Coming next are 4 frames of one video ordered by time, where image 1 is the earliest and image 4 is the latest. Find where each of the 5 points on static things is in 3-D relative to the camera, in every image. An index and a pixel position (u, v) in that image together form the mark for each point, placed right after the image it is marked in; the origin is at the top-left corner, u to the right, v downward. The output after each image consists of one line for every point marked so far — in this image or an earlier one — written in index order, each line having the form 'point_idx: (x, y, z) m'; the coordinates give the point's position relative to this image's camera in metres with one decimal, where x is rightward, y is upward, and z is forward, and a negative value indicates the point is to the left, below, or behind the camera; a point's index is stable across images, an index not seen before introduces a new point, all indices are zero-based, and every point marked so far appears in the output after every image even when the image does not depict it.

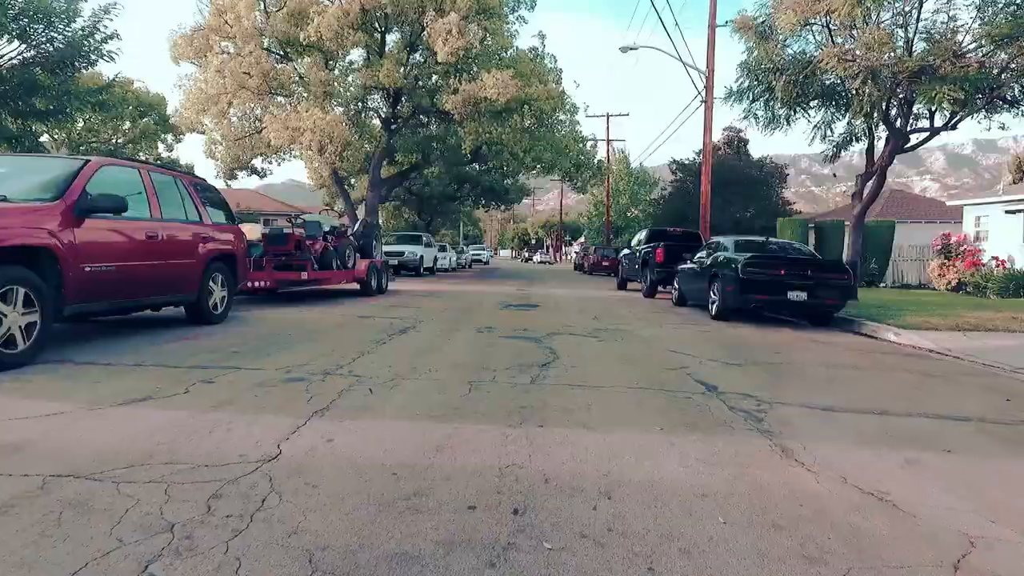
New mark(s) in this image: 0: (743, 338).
0: (+4.6, -1.0, +12.5) m
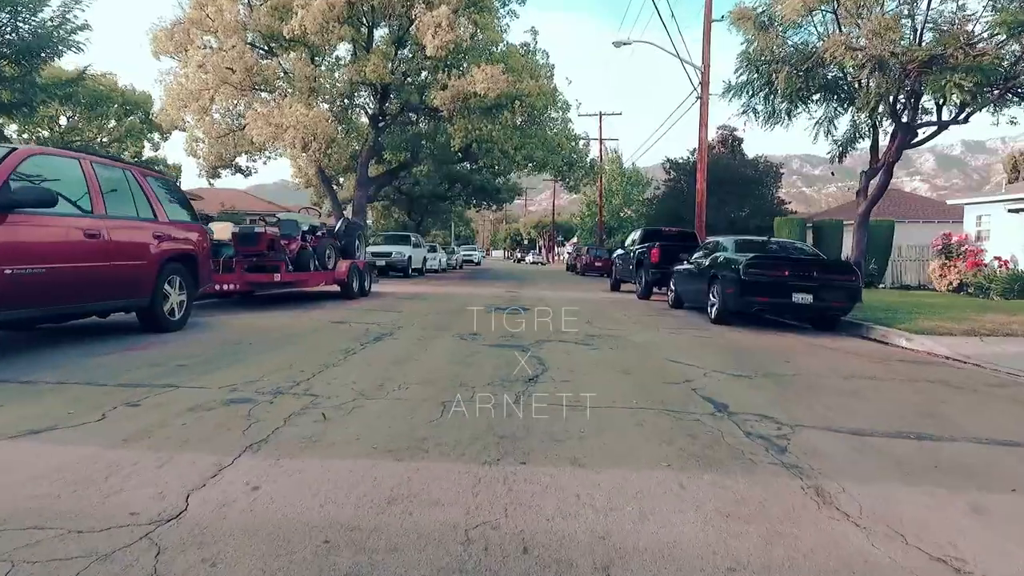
0: (+4.3, -1.0, +11.7) m
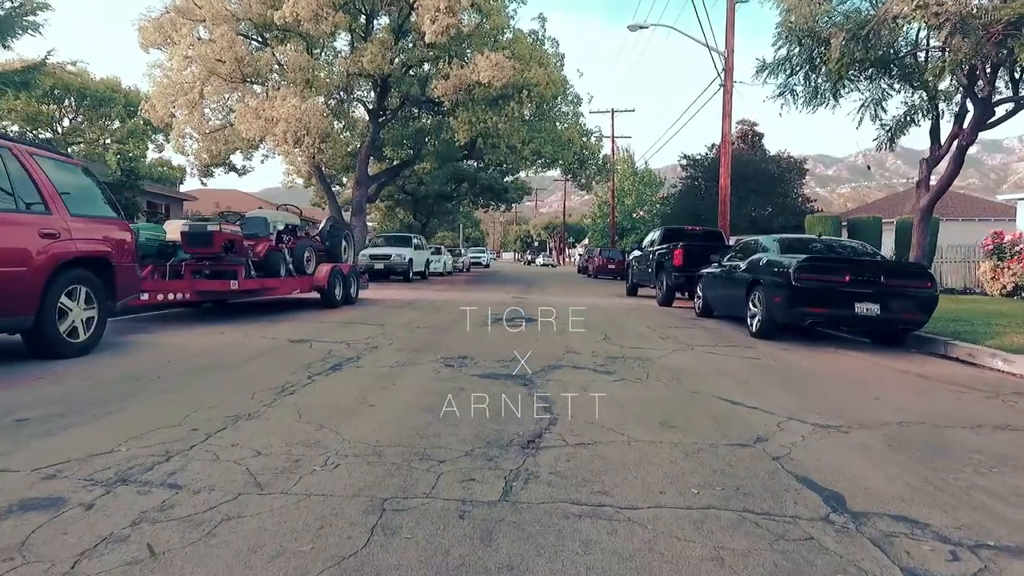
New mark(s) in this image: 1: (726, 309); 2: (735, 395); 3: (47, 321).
0: (+4.3, -1.2, +9.3) m
1: (+5.1, -0.5, +15.0) m
2: (+2.4, -1.2, +6.9) m
3: (-5.5, -0.4, +7.5) m
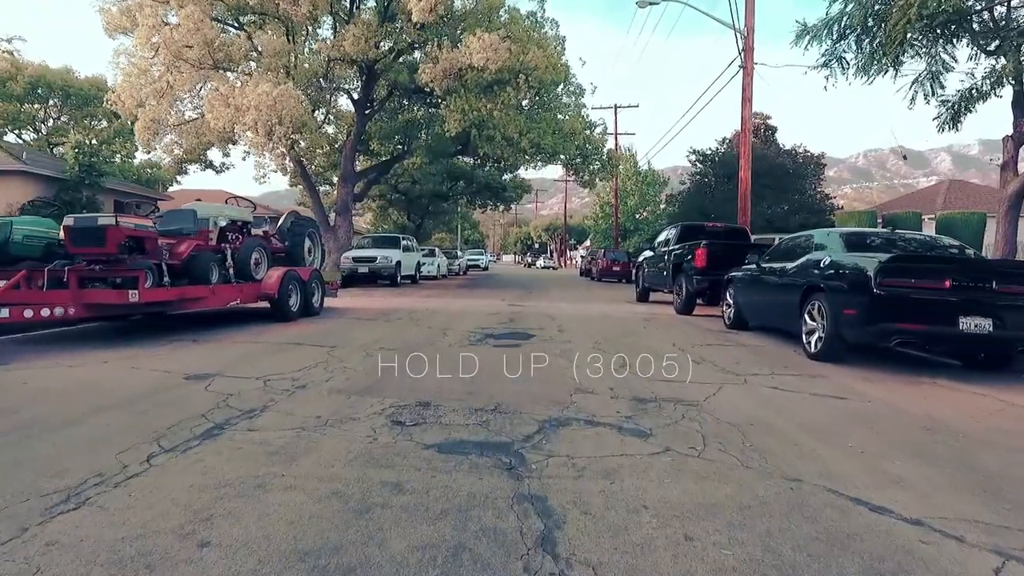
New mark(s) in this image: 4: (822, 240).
0: (+4.2, -1.3, +6.5) m
1: (+5.0, -0.6, +12.2) m
2: (+2.3, -1.3, +4.1) m
3: (-5.7, -0.5, +4.8) m
4: (+5.5, +0.9, +11.2) m
